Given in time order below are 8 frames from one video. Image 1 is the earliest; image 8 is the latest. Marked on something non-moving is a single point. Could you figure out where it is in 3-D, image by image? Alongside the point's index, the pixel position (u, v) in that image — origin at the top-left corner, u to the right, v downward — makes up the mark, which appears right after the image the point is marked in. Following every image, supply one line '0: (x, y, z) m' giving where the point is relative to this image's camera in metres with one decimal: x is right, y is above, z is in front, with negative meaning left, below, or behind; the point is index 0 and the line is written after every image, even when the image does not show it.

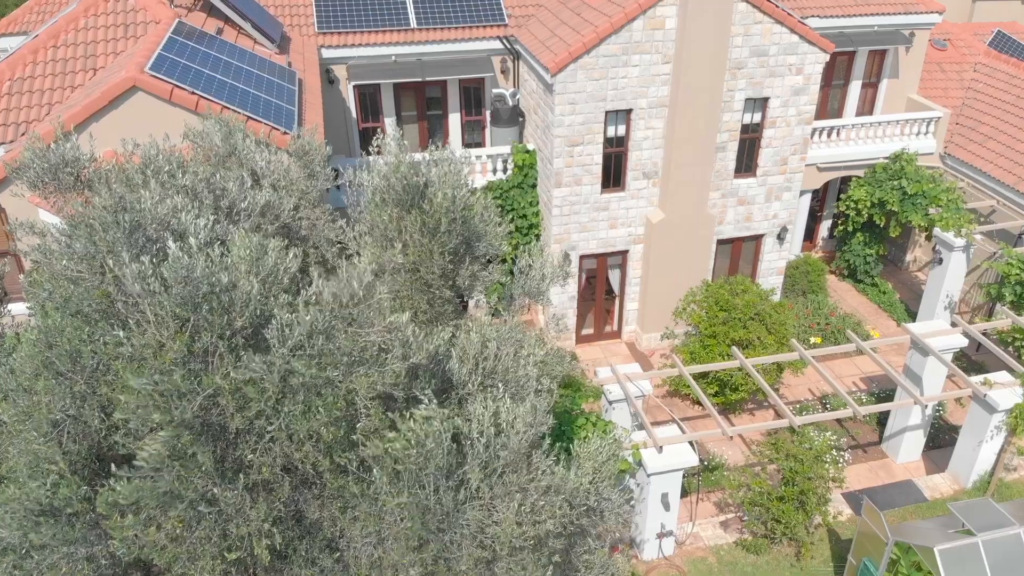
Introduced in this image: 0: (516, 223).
0: (+0.1, +1.9, +19.8) m
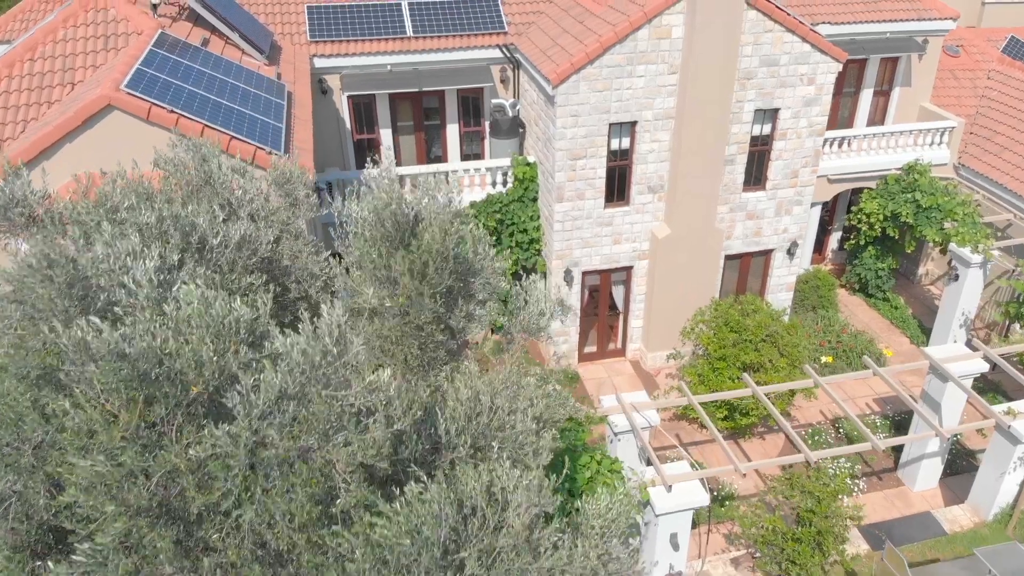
0: (+0.1, +1.4, +19.1) m
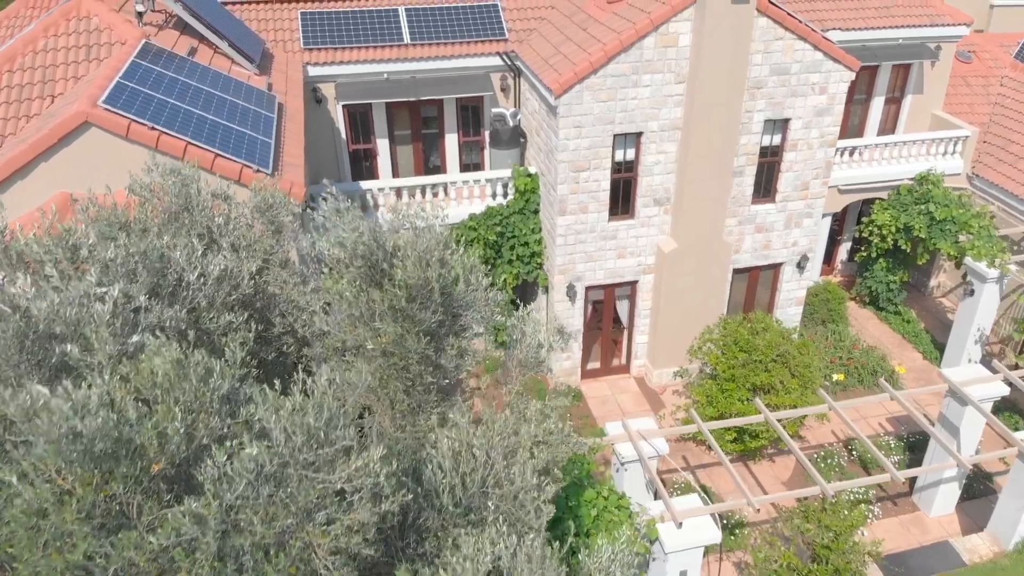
0: (+0.1, +1.0, +18.4) m
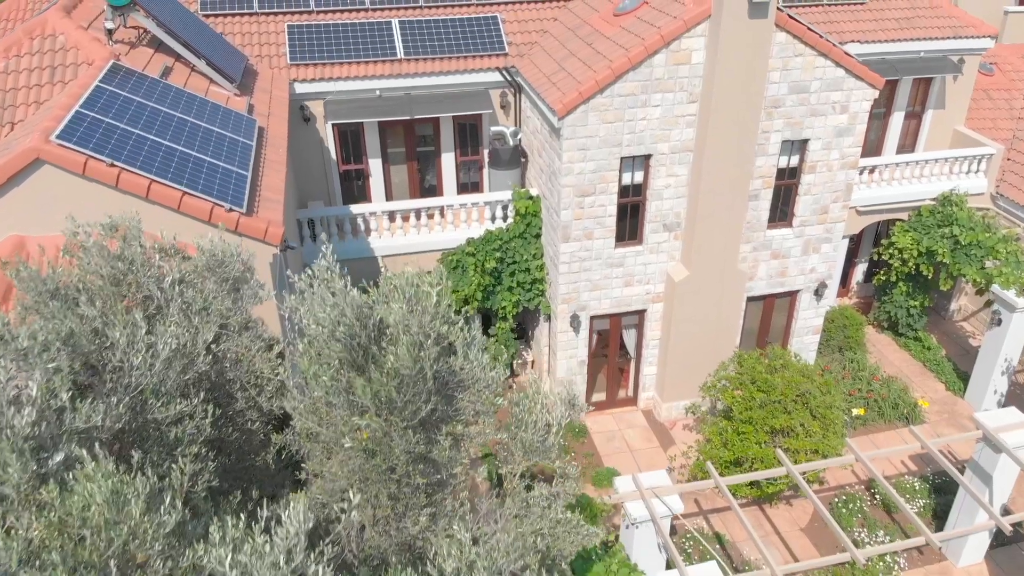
0: (+0.1, +0.3, +17.4) m
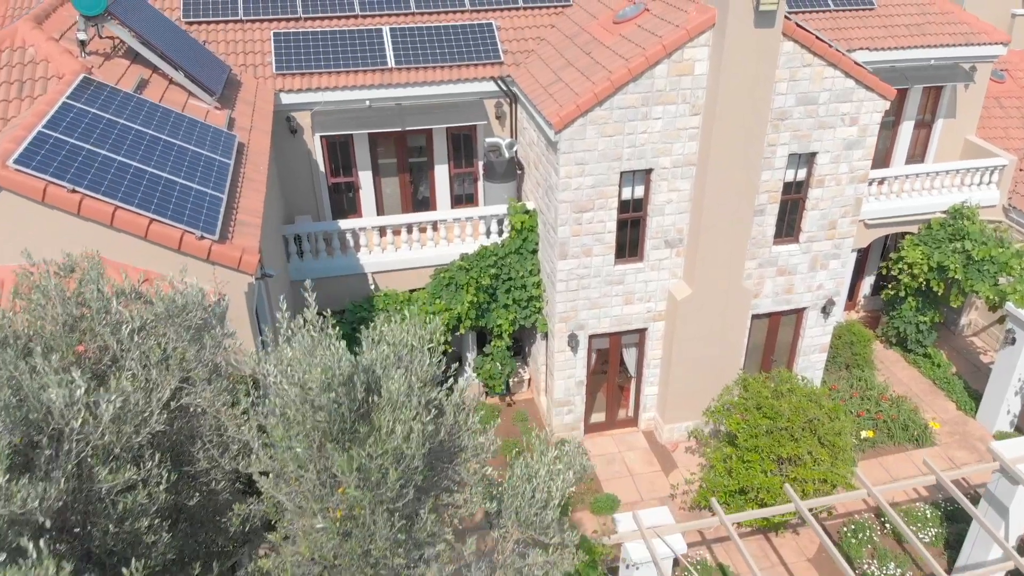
0: (0.0, -0.2, +16.7) m
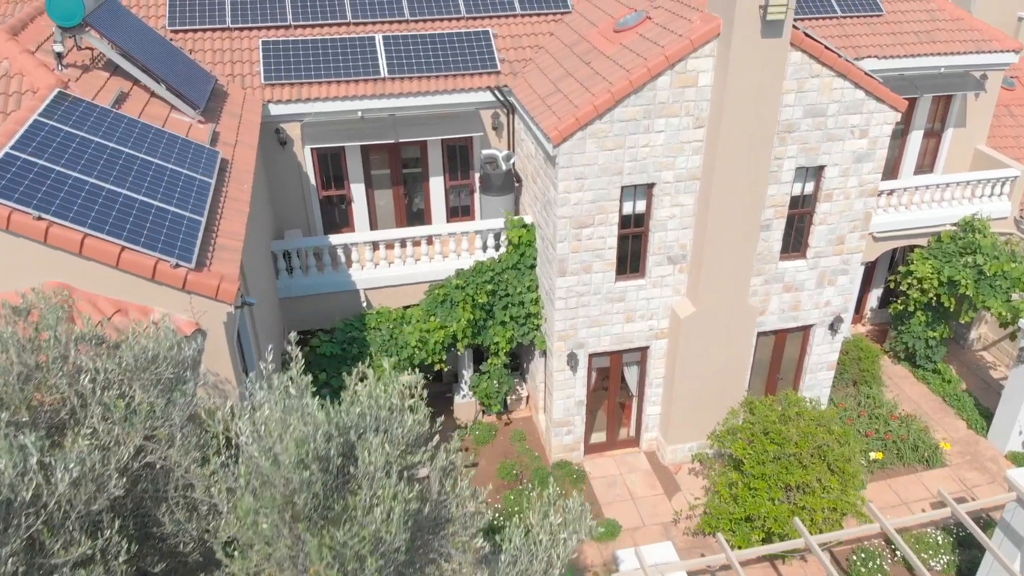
0: (-0.1, -0.6, +16.2) m
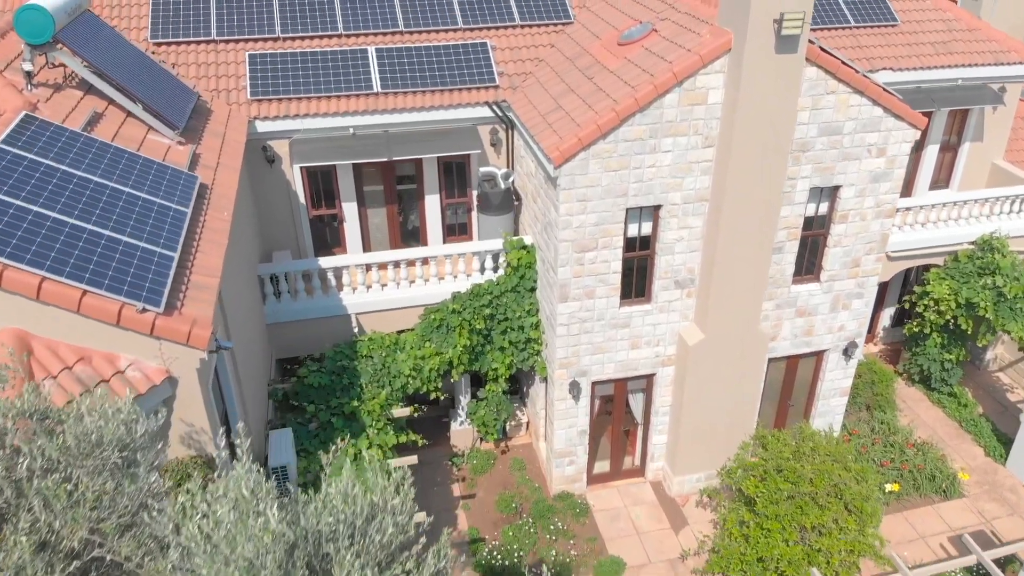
0: (-0.1, -1.1, +15.4) m
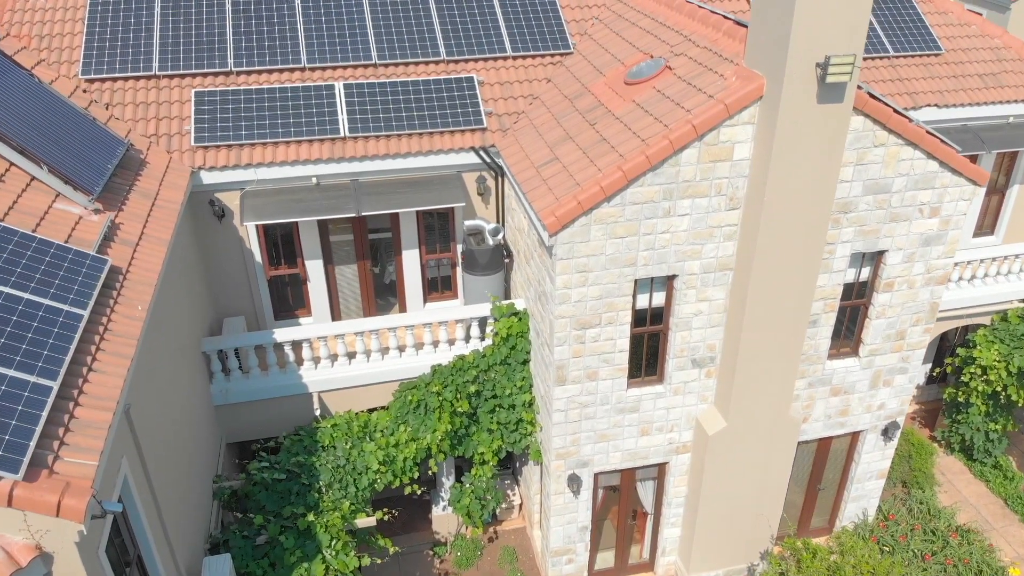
0: (-0.3, -2.5, +13.4) m
